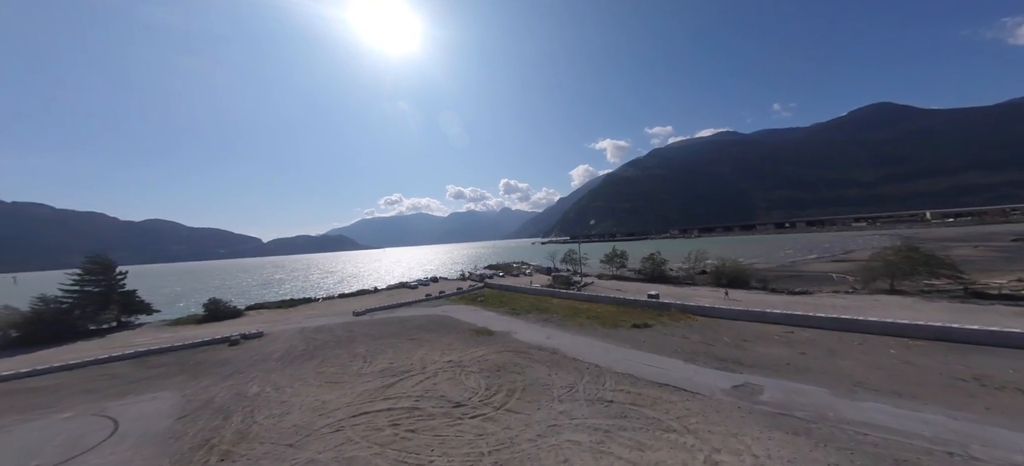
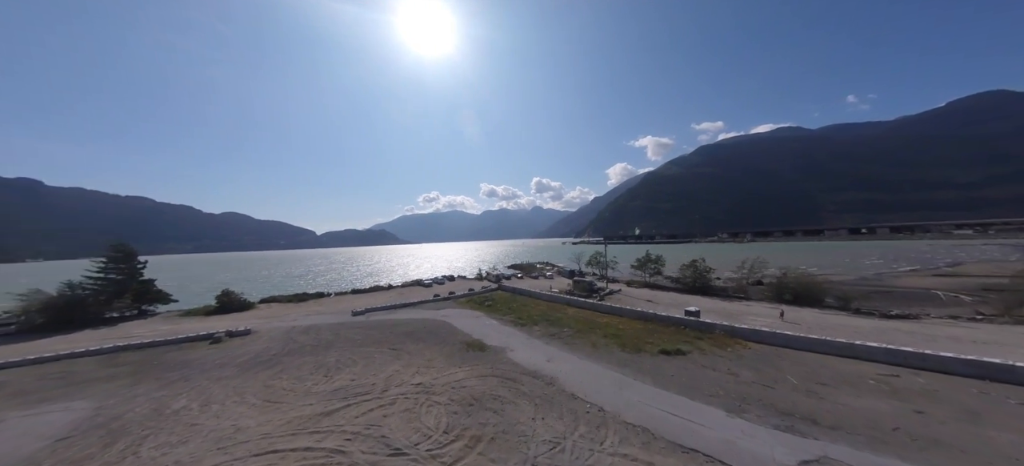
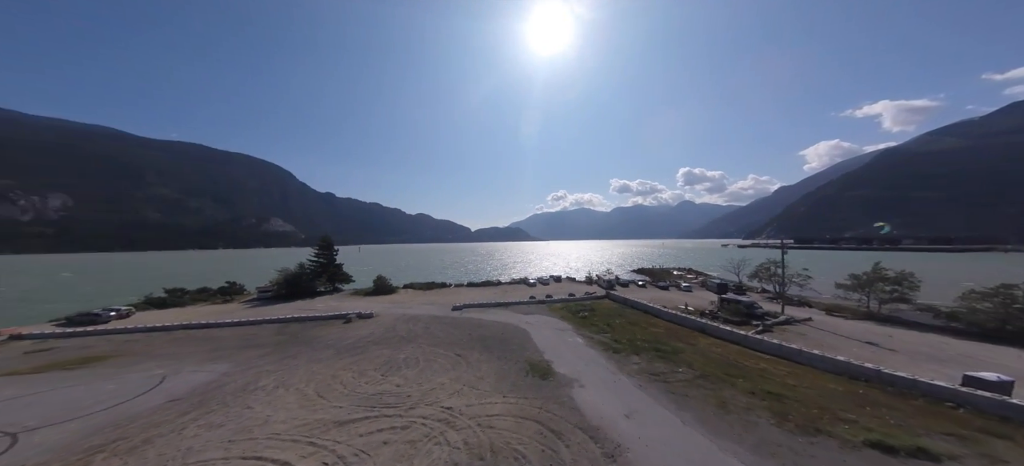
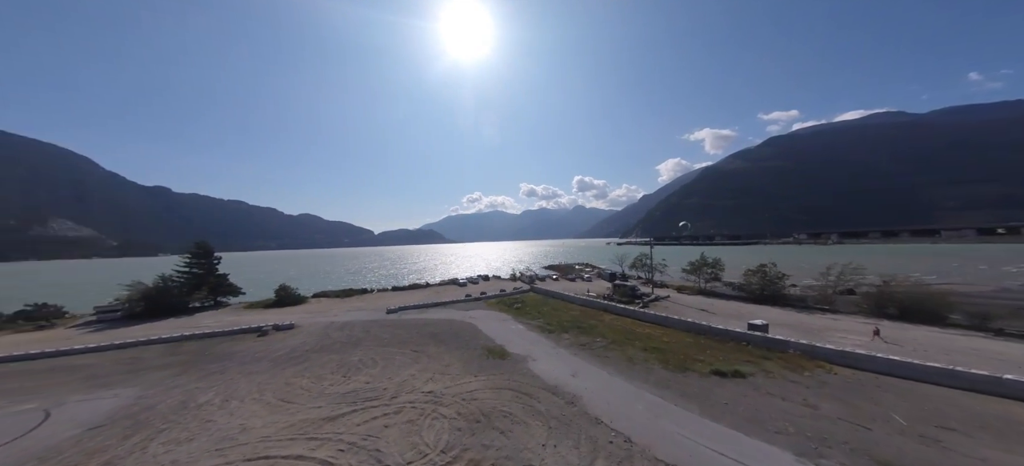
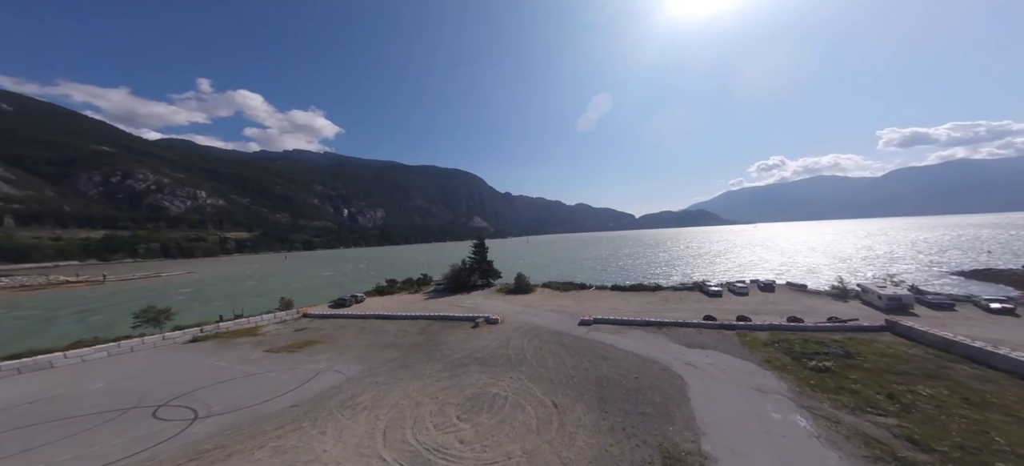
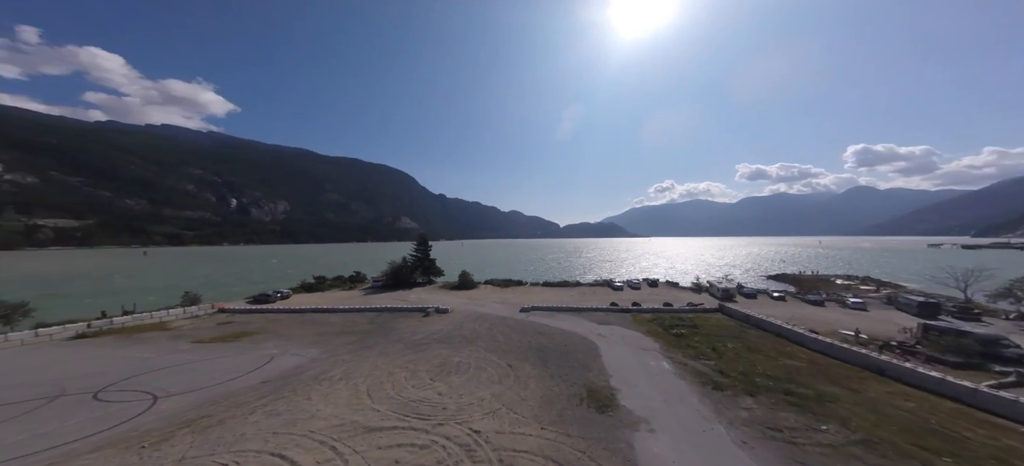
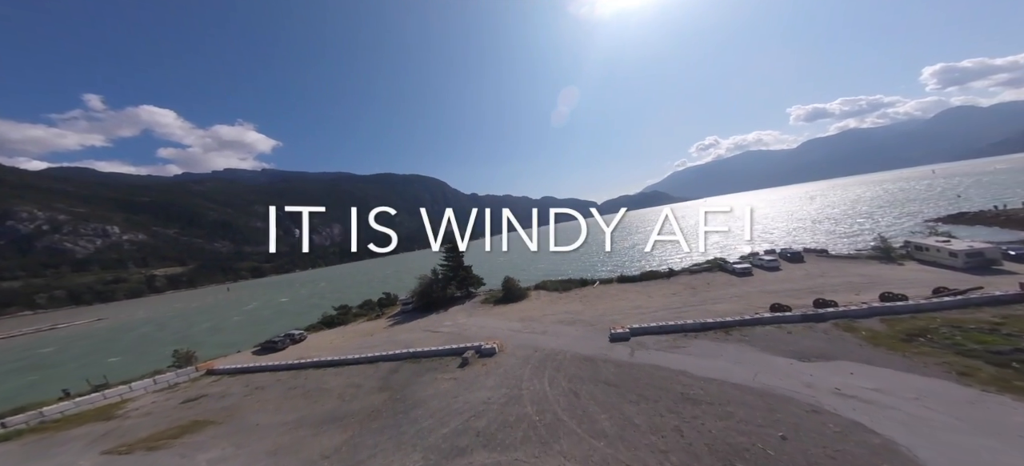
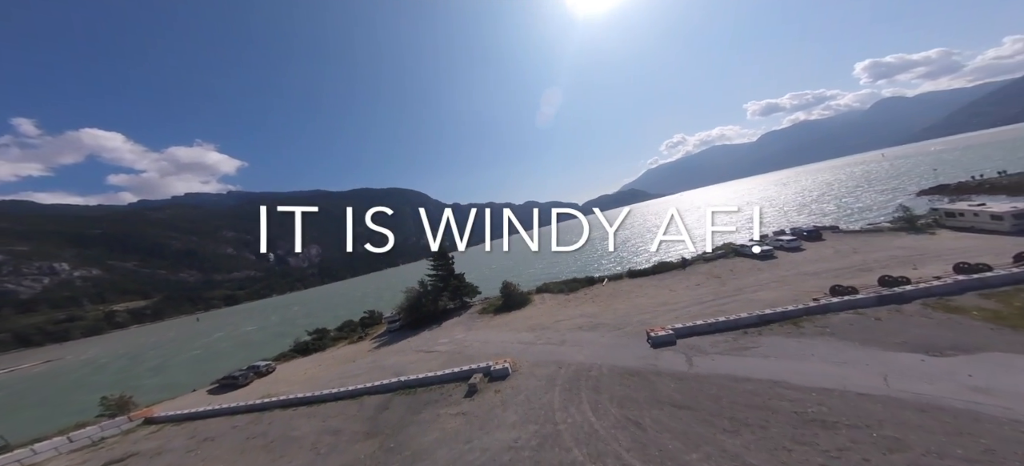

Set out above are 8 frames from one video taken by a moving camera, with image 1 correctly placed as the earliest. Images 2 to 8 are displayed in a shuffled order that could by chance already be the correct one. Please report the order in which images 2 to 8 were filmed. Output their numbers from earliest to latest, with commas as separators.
2, 4, 3, 6, 5, 7, 8
